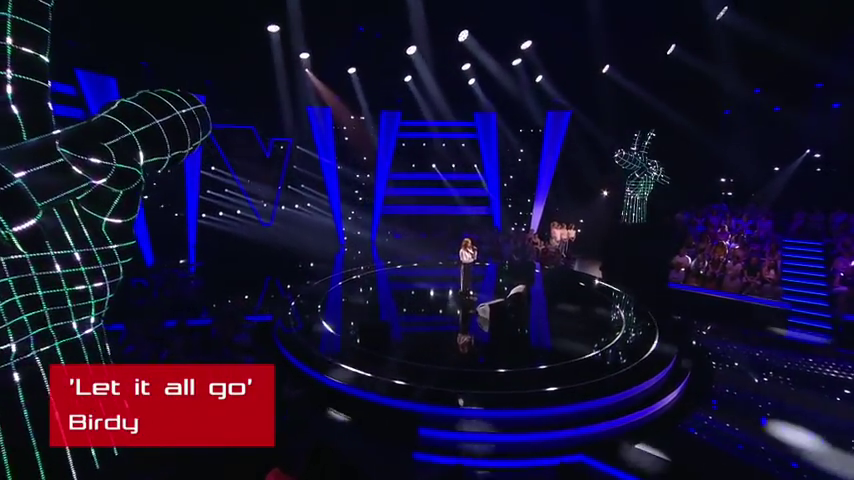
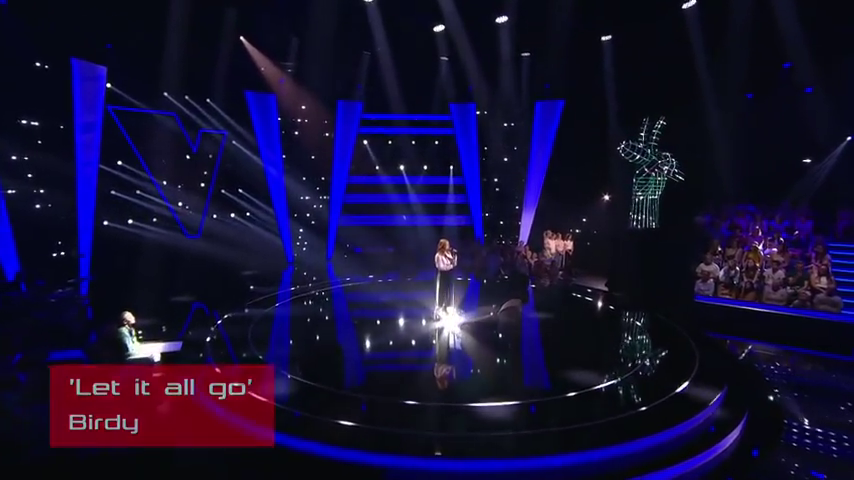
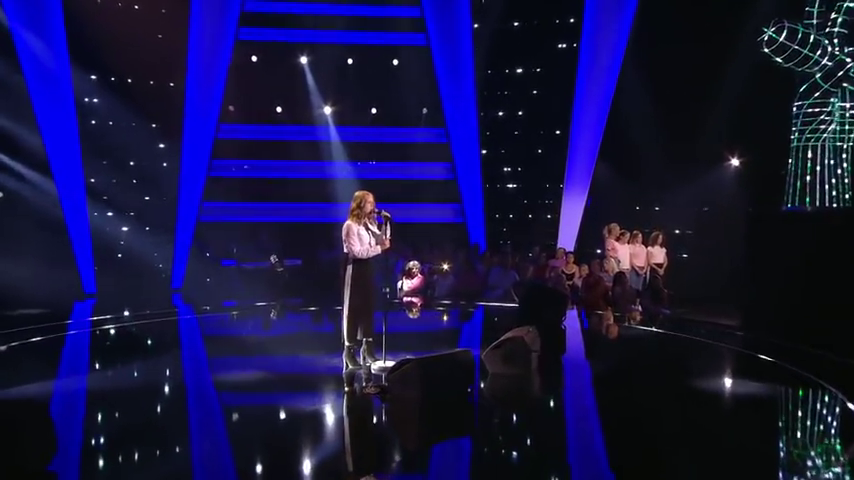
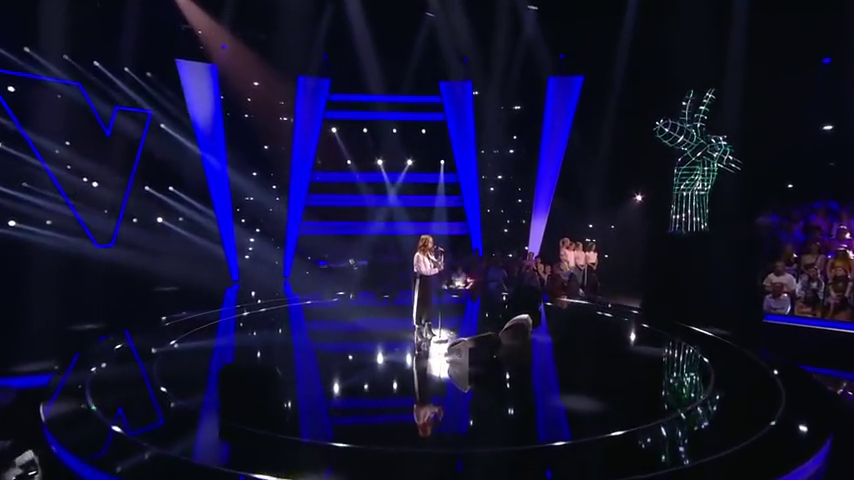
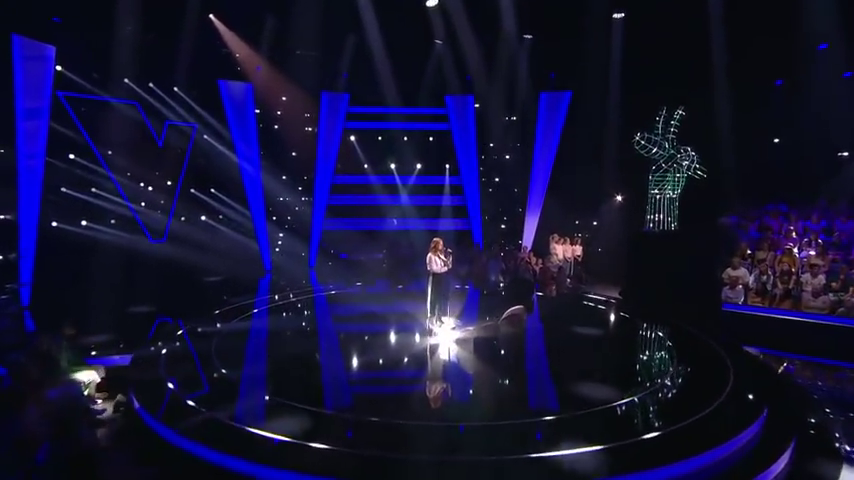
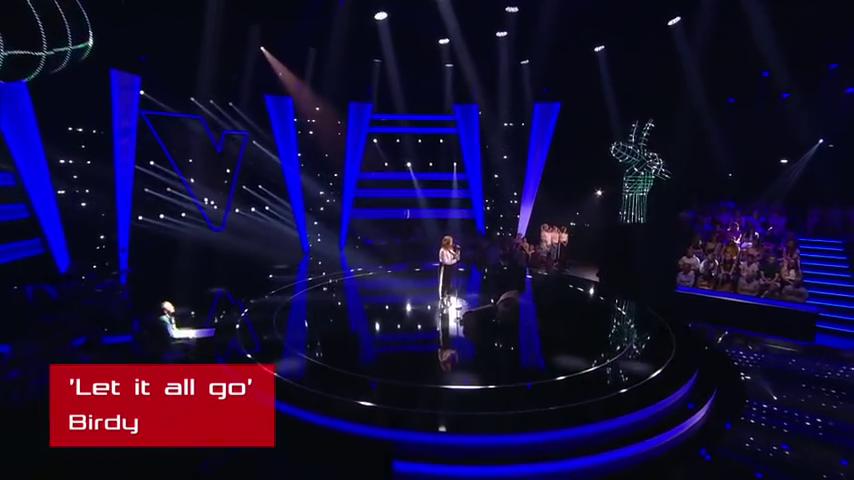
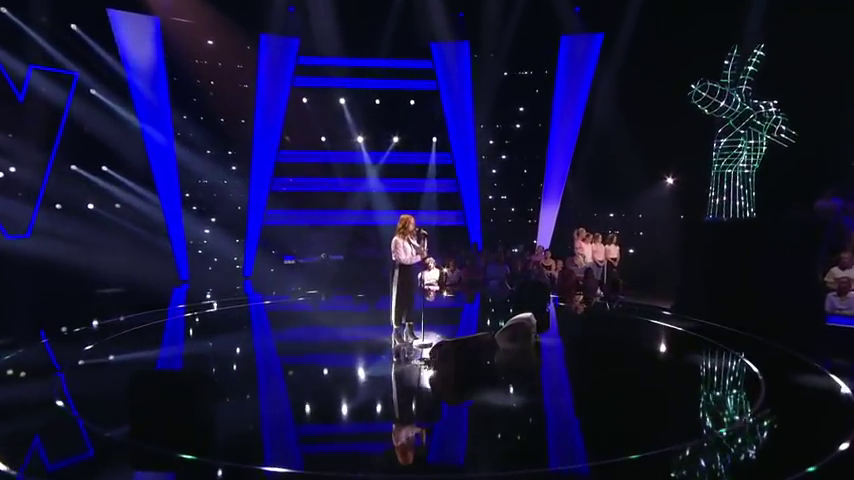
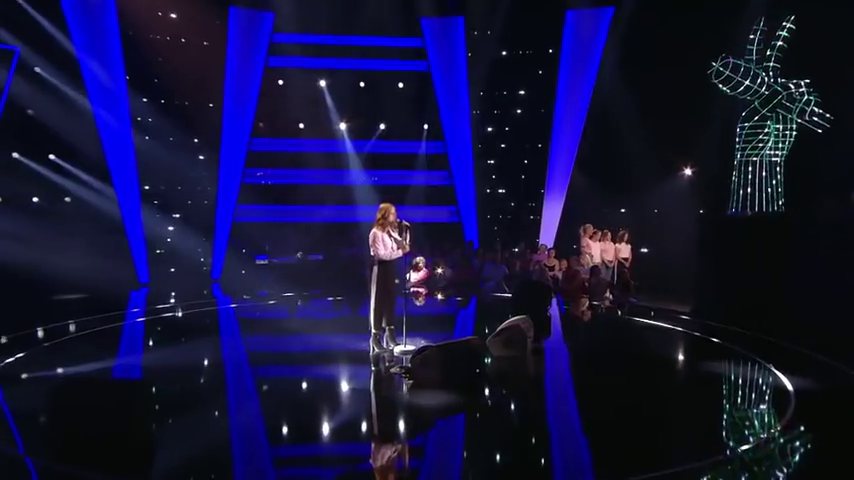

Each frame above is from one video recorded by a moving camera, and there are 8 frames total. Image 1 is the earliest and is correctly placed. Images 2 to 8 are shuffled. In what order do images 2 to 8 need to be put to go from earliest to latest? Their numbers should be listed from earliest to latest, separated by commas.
6, 2, 5, 4, 7, 8, 3
